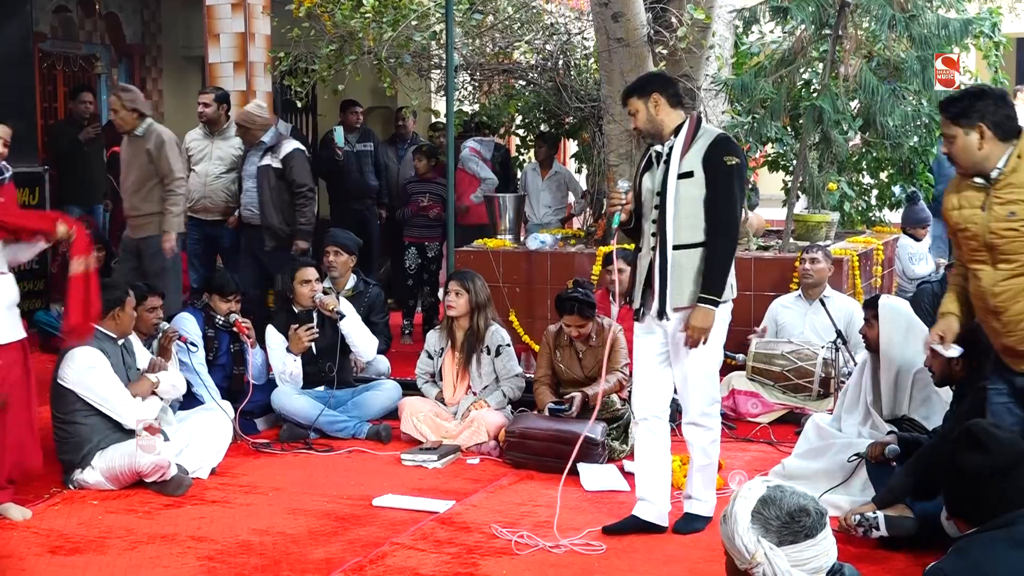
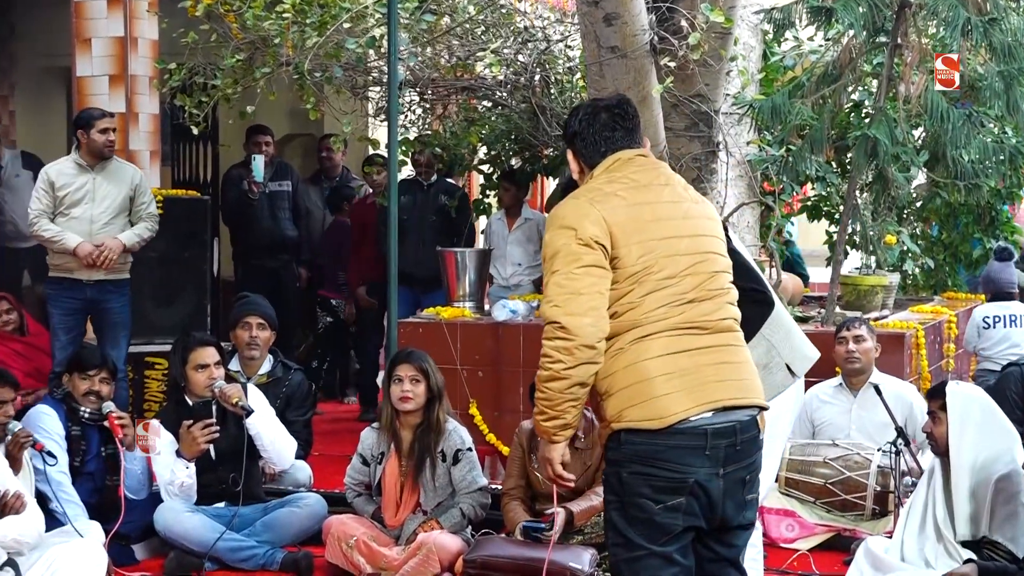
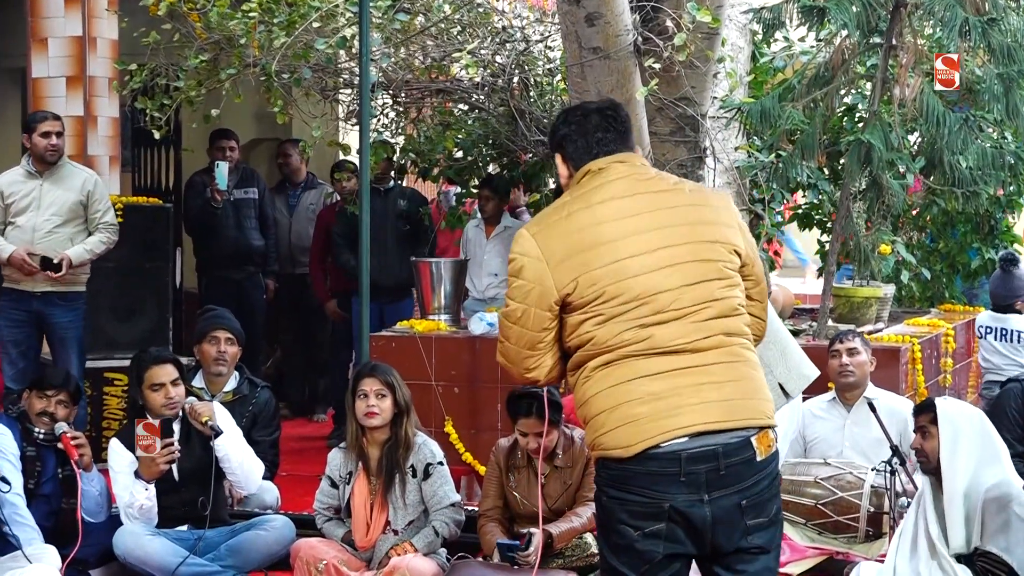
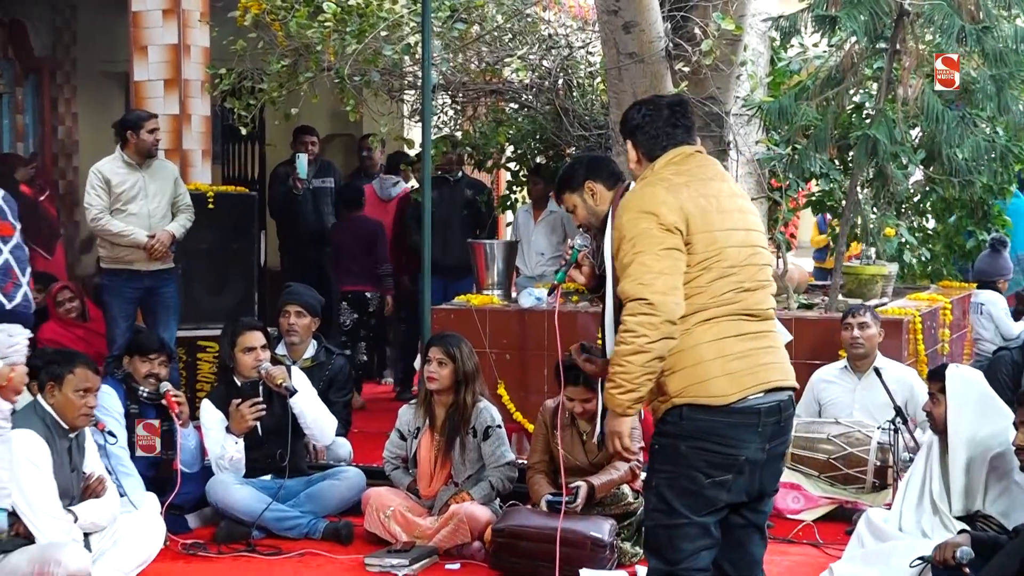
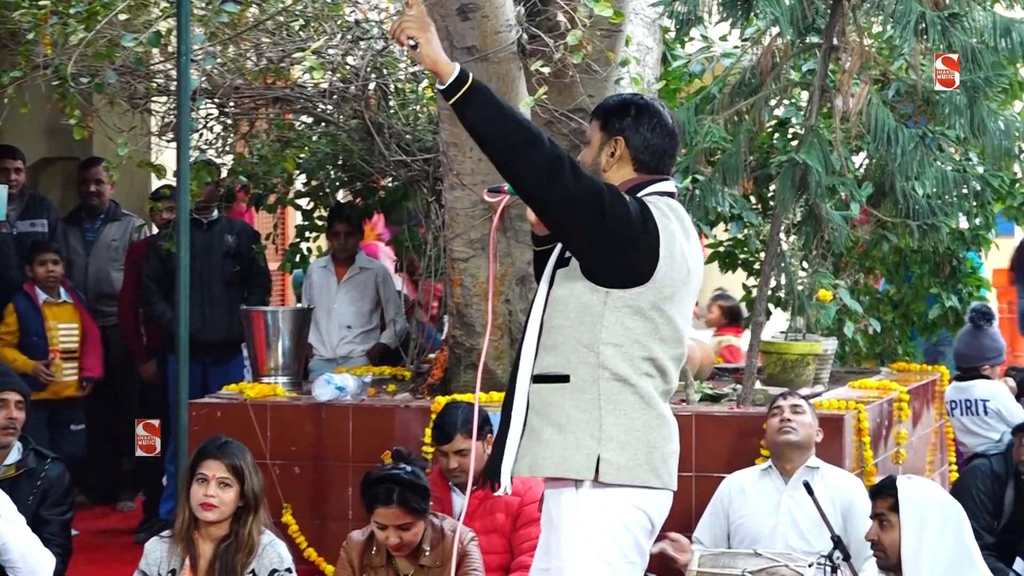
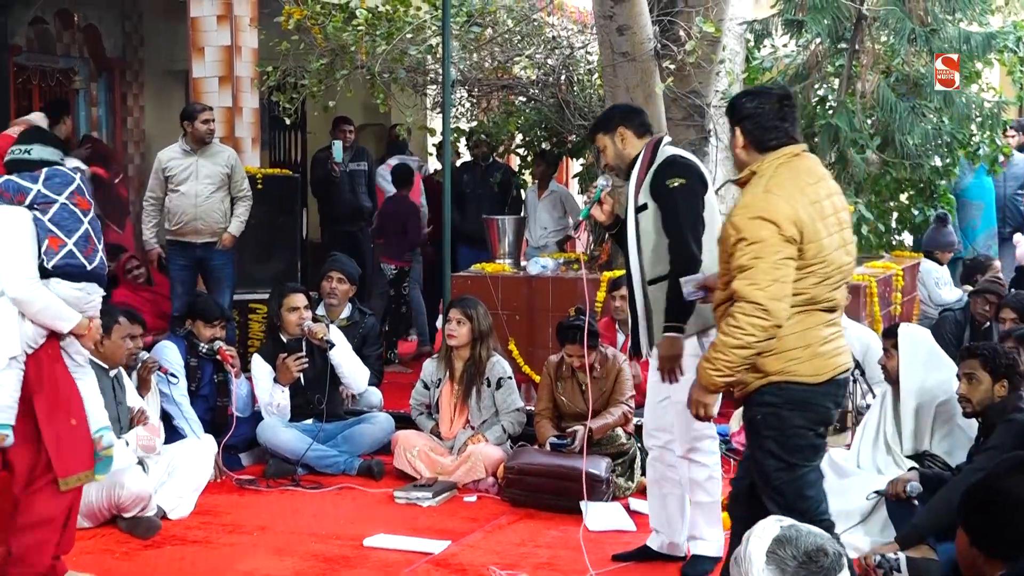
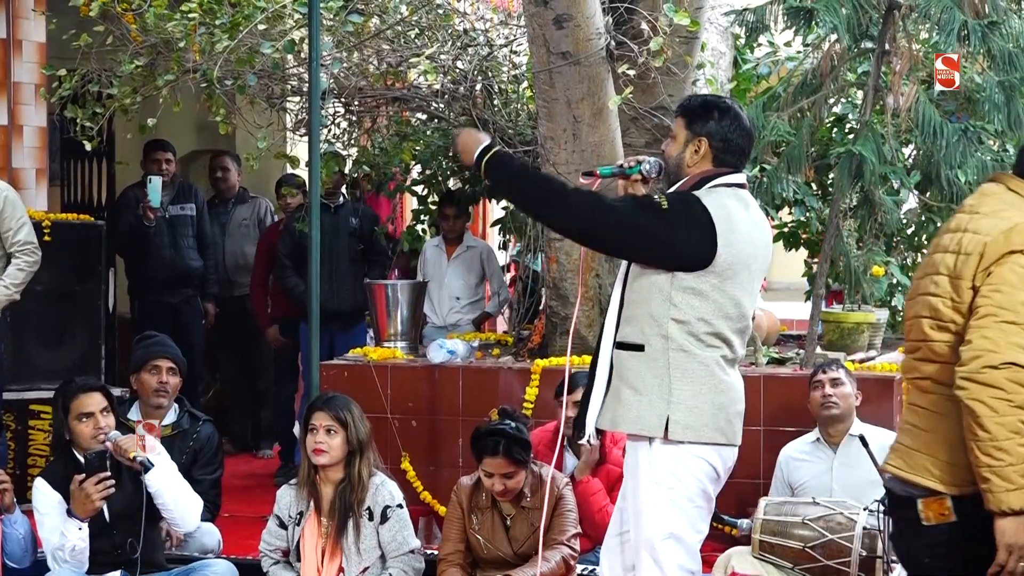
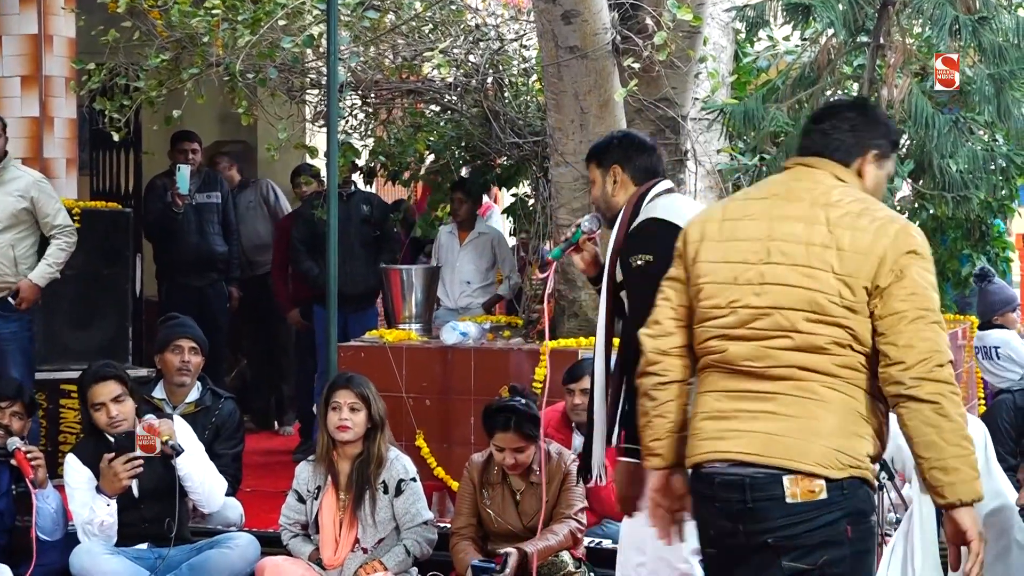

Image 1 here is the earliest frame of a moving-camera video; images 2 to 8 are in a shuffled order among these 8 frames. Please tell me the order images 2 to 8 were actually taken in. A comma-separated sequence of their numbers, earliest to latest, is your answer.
6, 4, 2, 3, 8, 7, 5
